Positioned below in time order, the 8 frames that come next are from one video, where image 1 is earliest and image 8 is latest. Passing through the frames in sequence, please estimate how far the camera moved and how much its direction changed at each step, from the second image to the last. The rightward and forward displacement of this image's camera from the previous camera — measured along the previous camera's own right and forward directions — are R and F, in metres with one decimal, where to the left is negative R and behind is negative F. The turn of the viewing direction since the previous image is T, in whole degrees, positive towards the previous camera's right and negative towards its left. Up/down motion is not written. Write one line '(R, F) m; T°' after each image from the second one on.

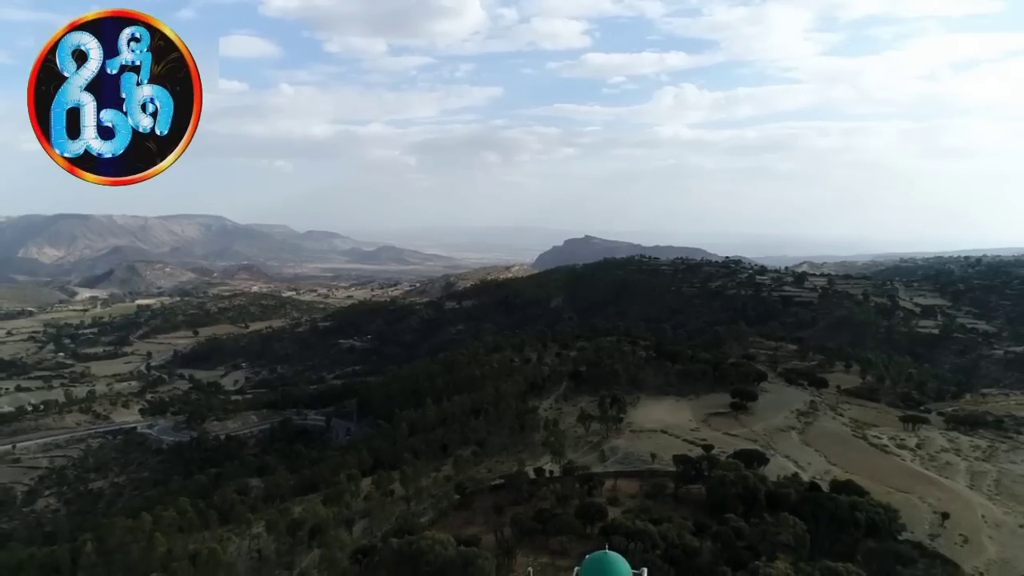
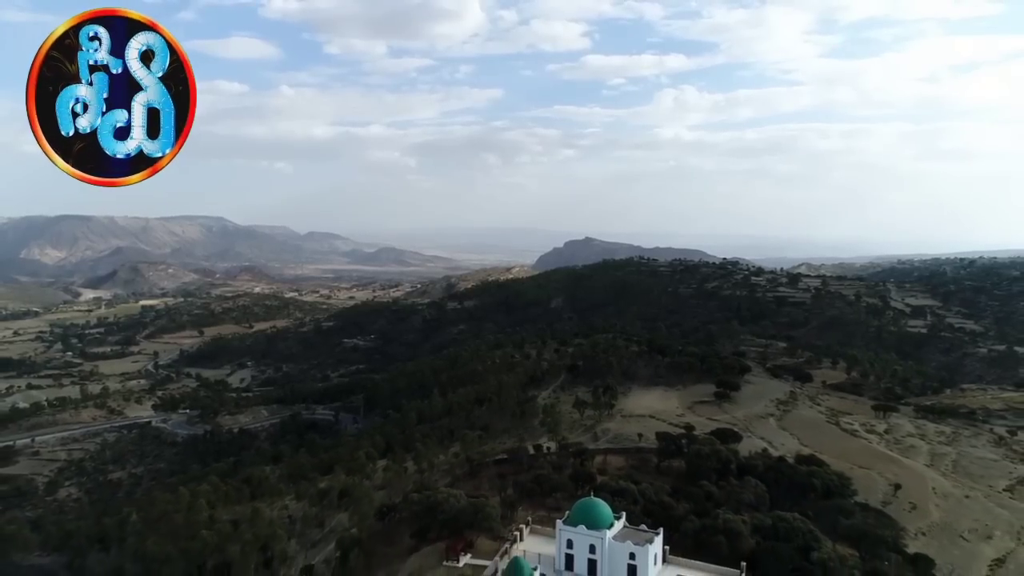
(-0.1, -2.9) m; 0°
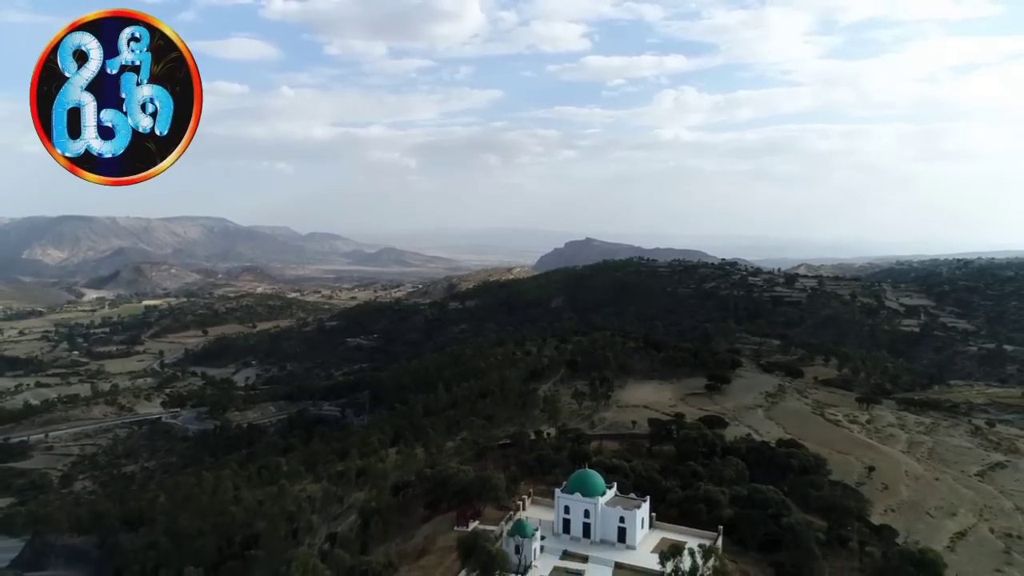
(-0.1, -2.0) m; 0°
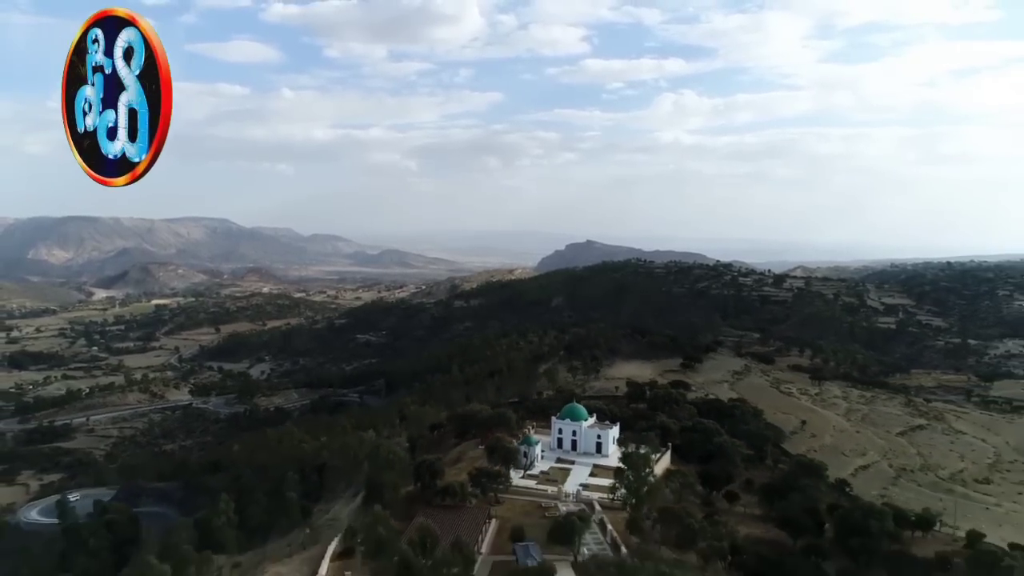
(-0.3, -7.2) m; 0°
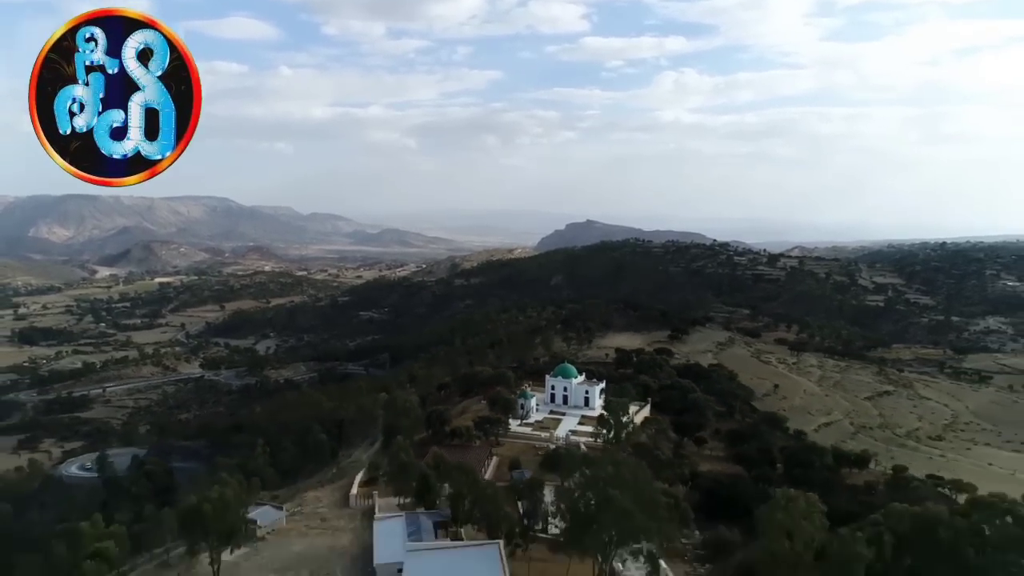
(0.0, -3.2) m; 0°
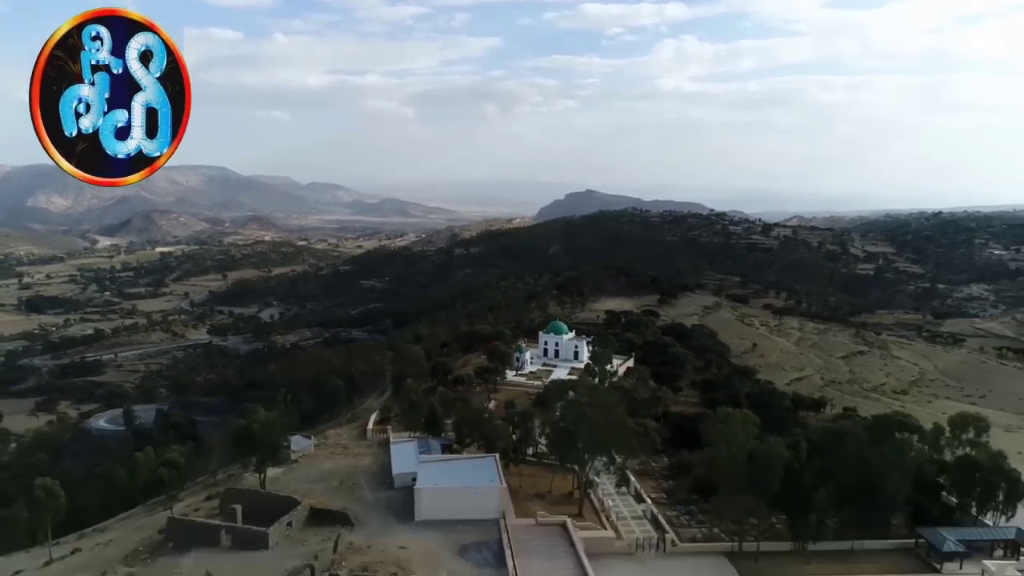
(+0.1, -2.7) m; 0°
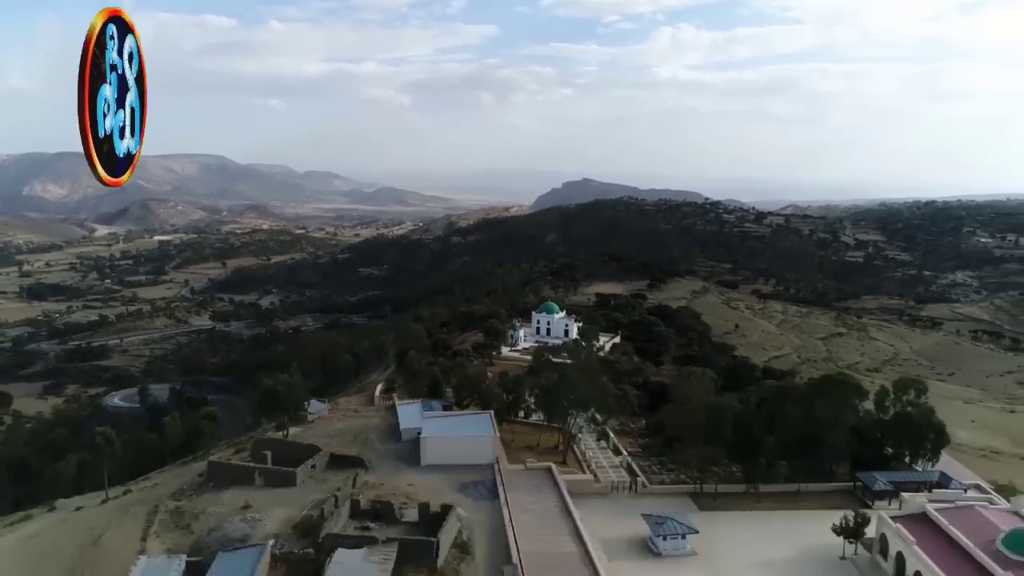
(+0.1, -2.2) m; 0°
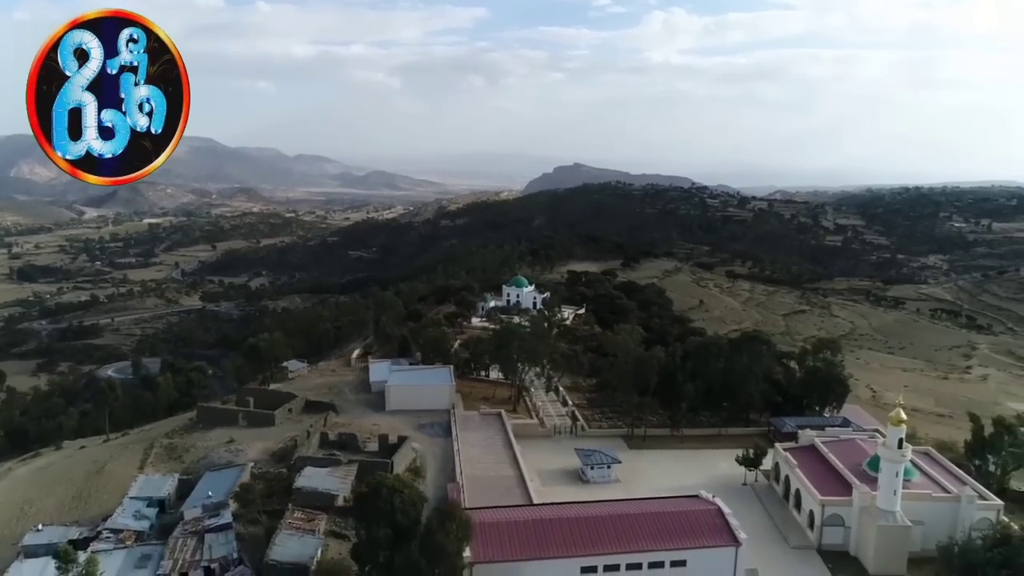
(+1.1, -2.2) m; +1°
